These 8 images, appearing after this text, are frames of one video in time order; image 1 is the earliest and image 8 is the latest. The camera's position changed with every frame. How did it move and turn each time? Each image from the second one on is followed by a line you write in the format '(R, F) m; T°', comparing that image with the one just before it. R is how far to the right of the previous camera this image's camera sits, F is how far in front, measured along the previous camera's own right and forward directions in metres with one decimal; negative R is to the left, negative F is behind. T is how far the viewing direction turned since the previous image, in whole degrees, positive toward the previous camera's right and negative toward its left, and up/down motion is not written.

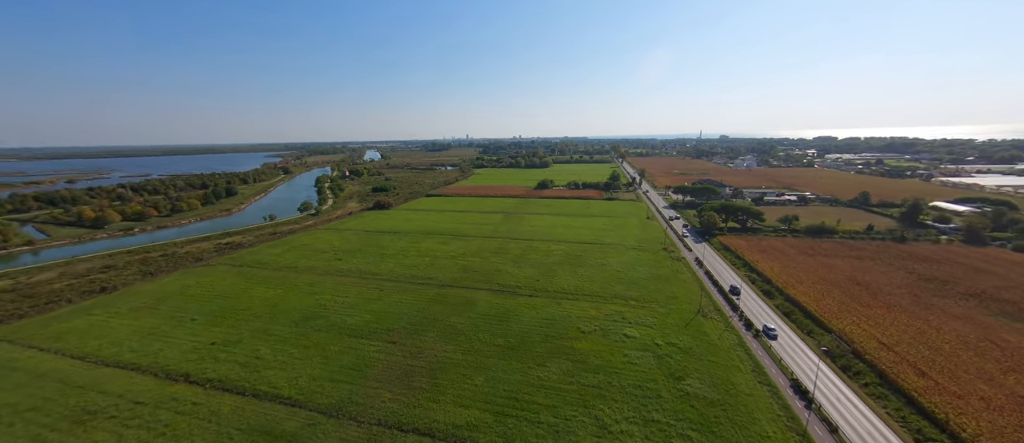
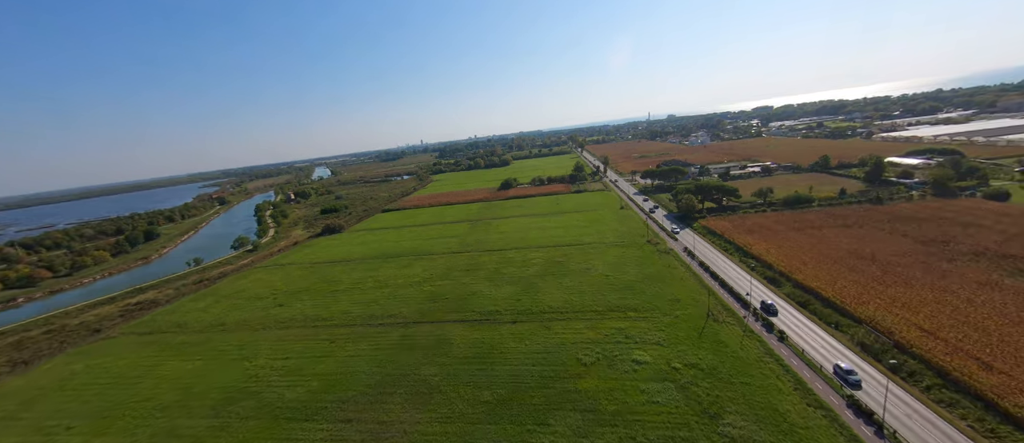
(+0.1, +5.0) m; +6°
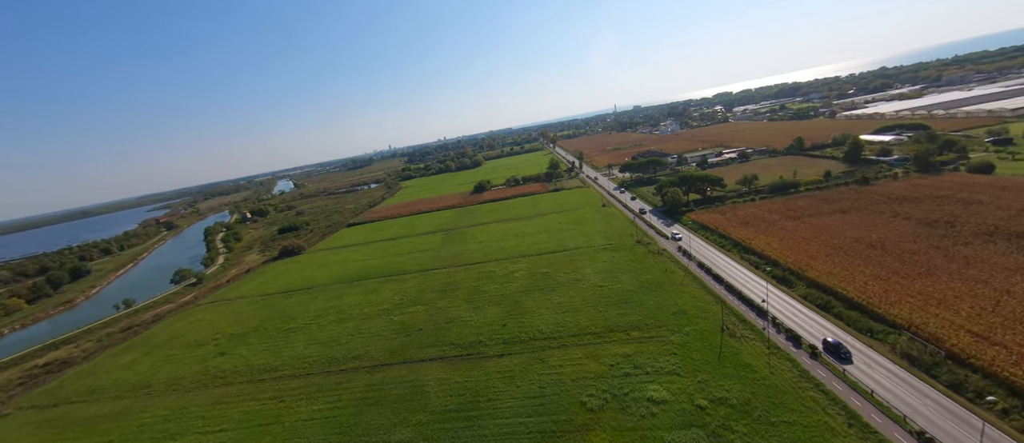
(+0.1, +4.0) m; +4°
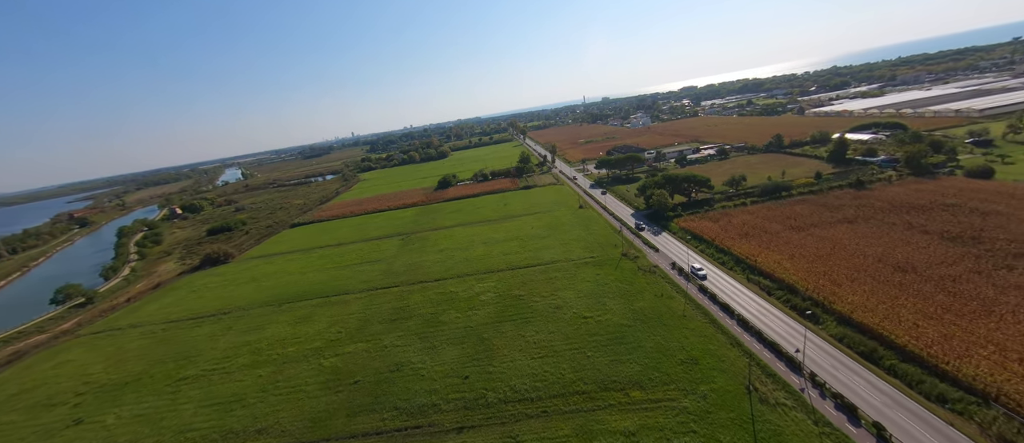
(+0.5, +6.1) m; +5°
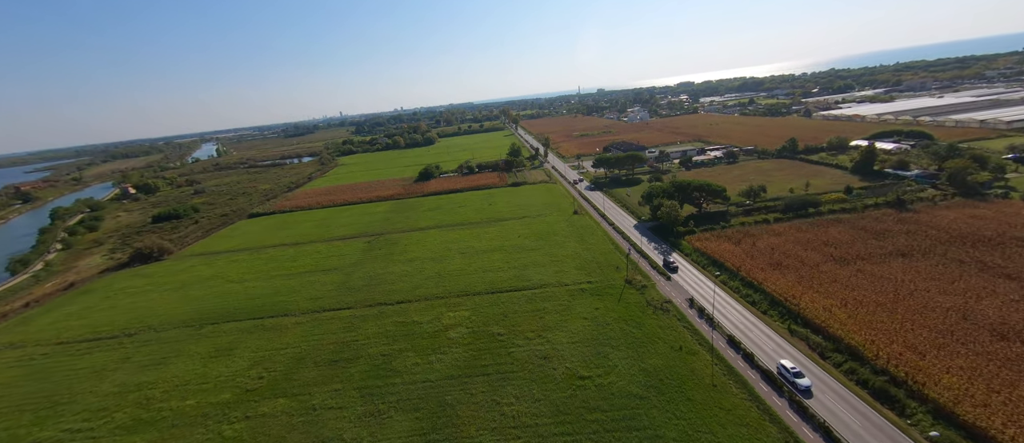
(+0.6, +6.1) m; +2°
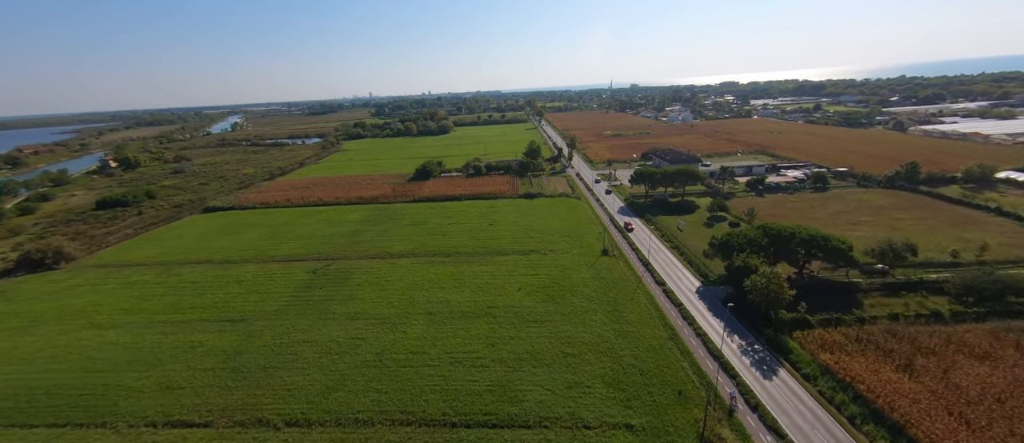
(+1.1, +12.1) m; -3°
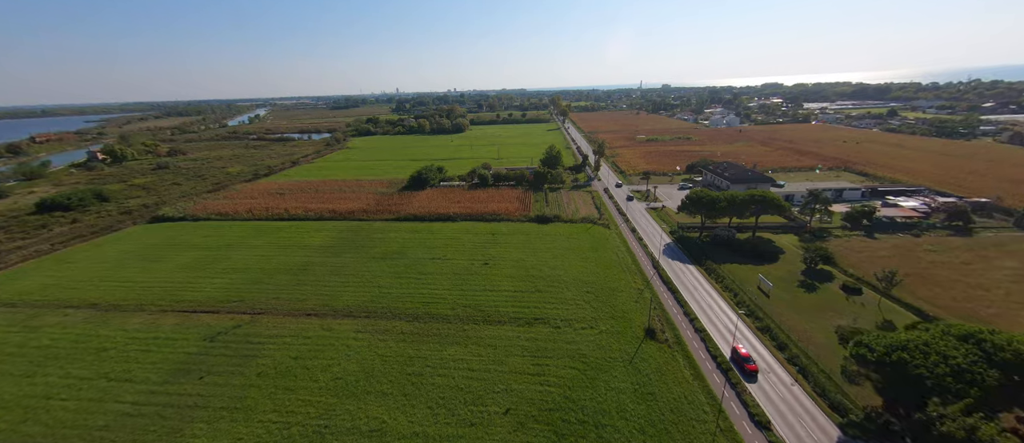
(+1.2, +10.3) m; -3°
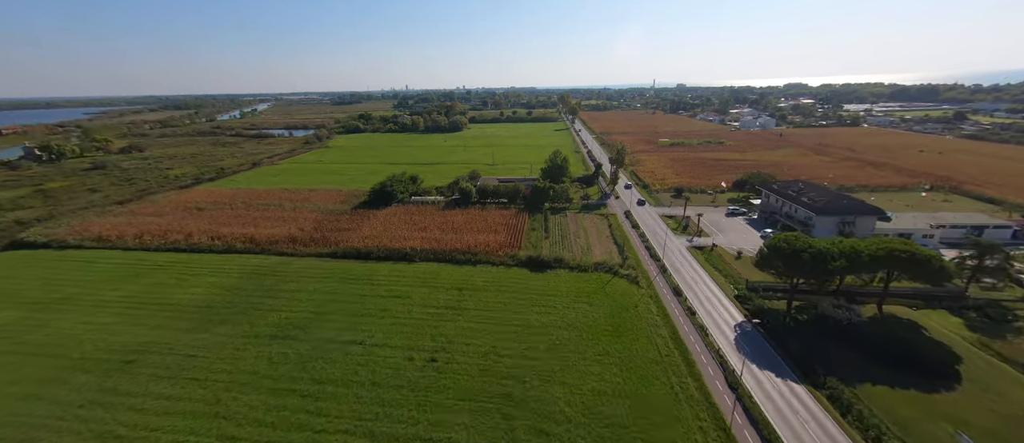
(+1.9, +11.3) m; -1°
